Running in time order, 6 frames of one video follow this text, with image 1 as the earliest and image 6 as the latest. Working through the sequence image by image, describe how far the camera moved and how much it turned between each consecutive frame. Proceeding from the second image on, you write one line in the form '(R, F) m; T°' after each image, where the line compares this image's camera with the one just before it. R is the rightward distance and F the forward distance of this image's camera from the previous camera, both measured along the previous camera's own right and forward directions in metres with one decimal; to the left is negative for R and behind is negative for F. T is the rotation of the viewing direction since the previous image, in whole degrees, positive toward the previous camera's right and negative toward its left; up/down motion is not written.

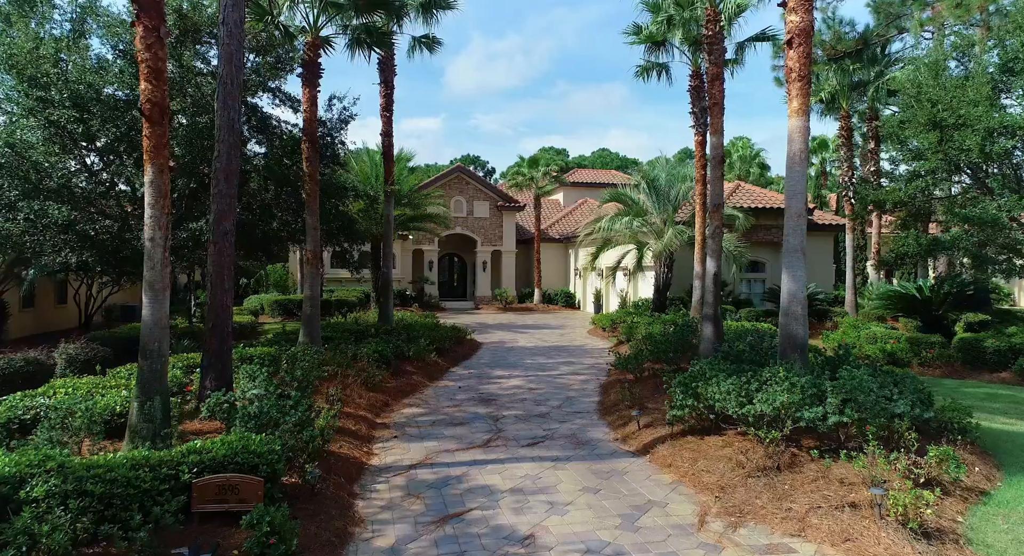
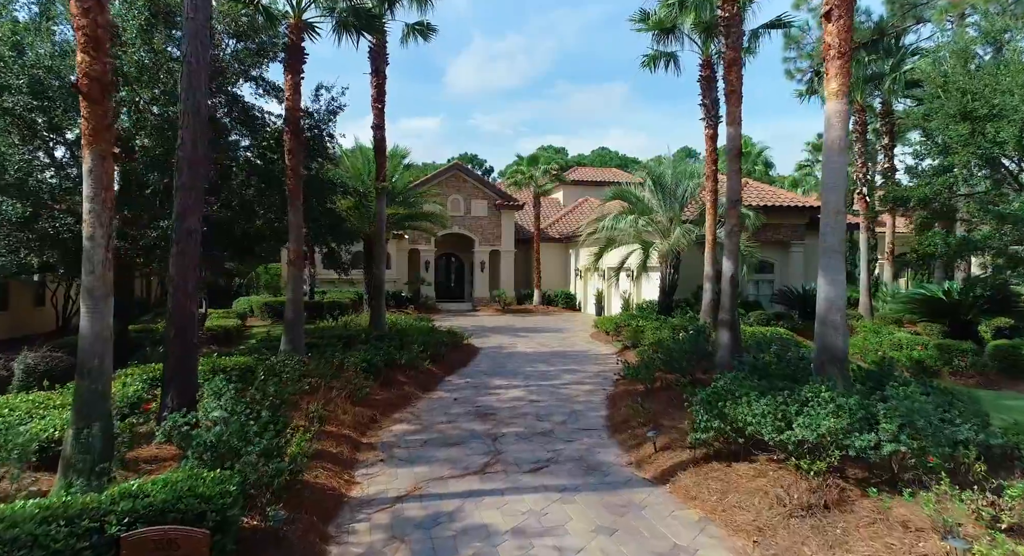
(0.0, +0.9) m; 0°
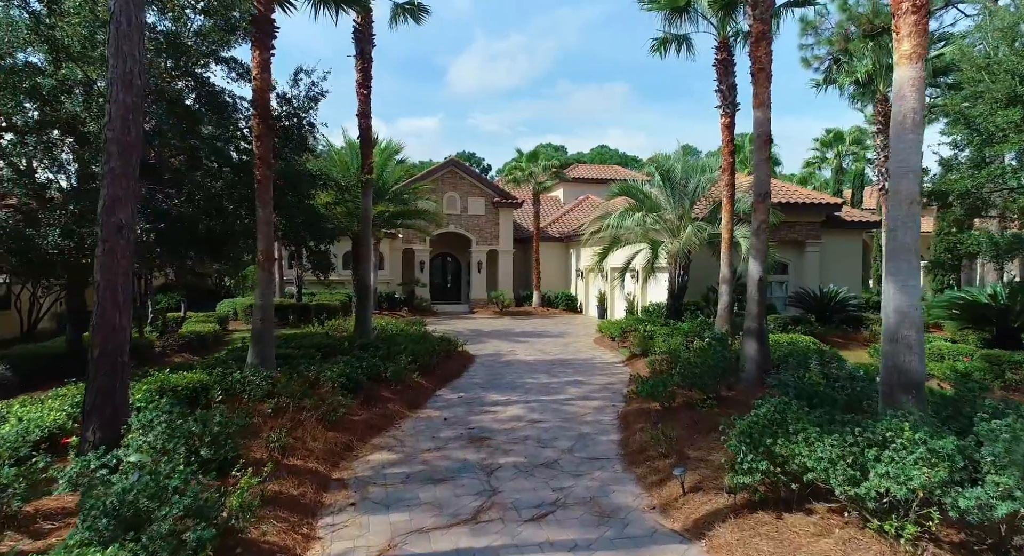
(0.0, +1.3) m; 0°
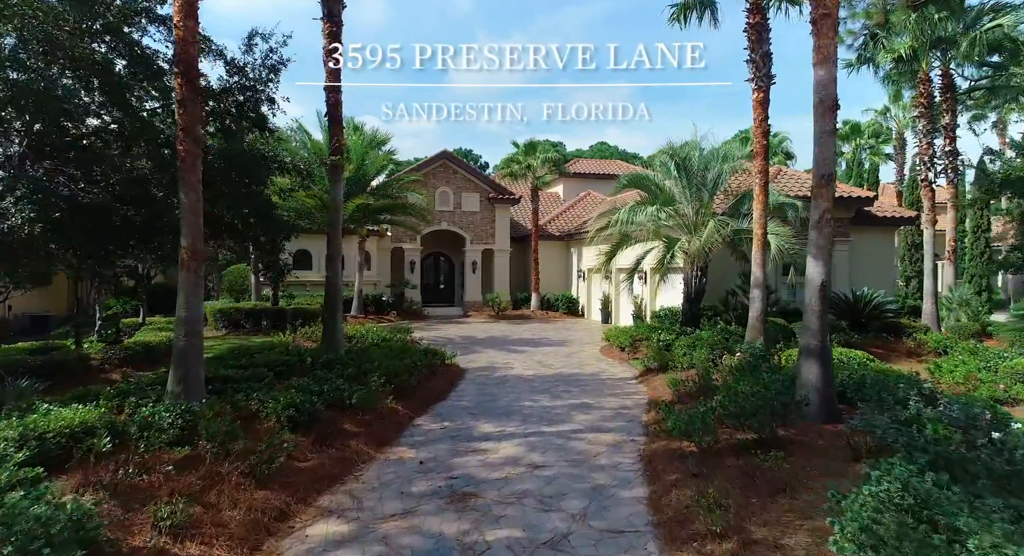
(0.0, +2.1) m; 0°
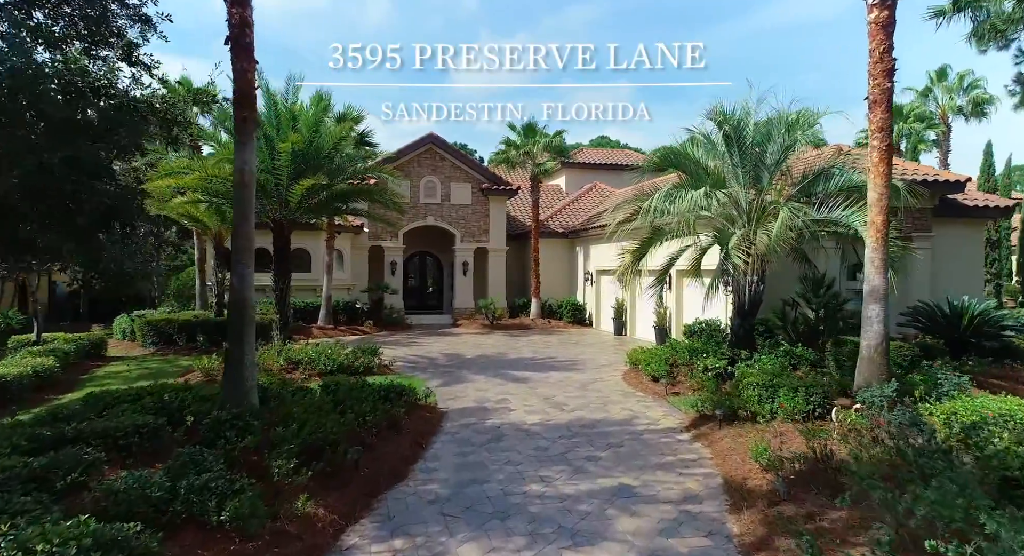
(0.0, +3.9) m; 0°
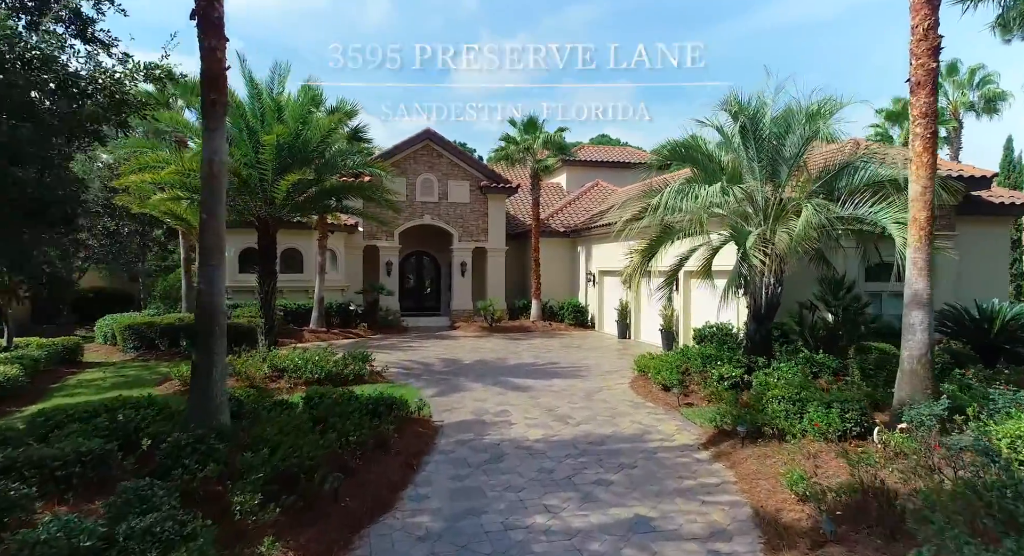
(0.0, +0.8) m; 0°
